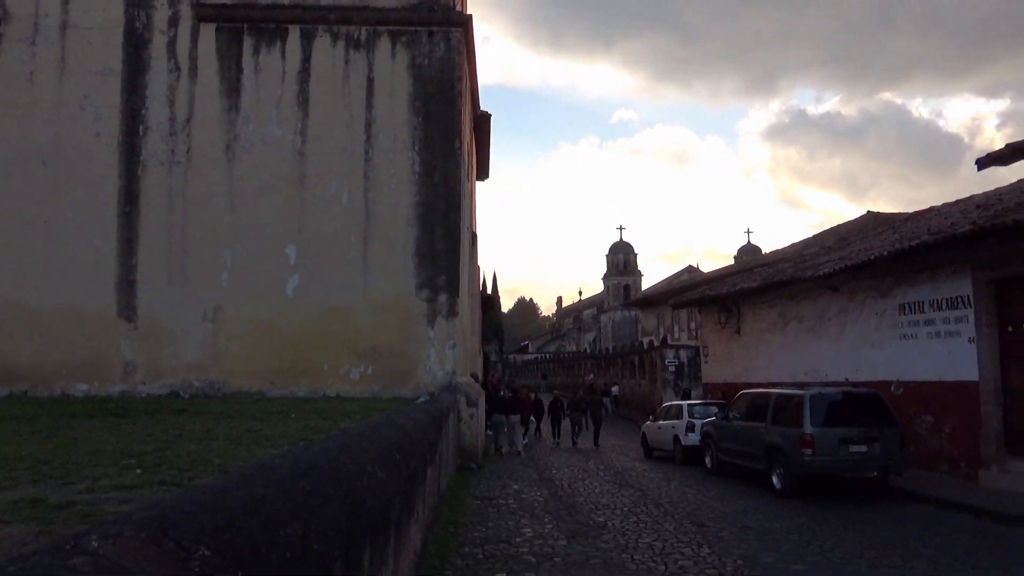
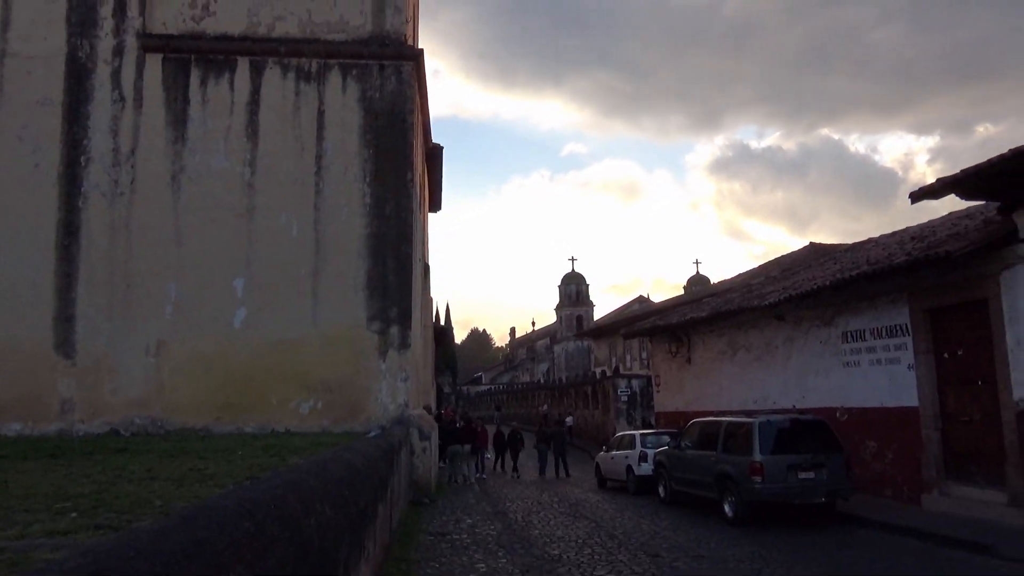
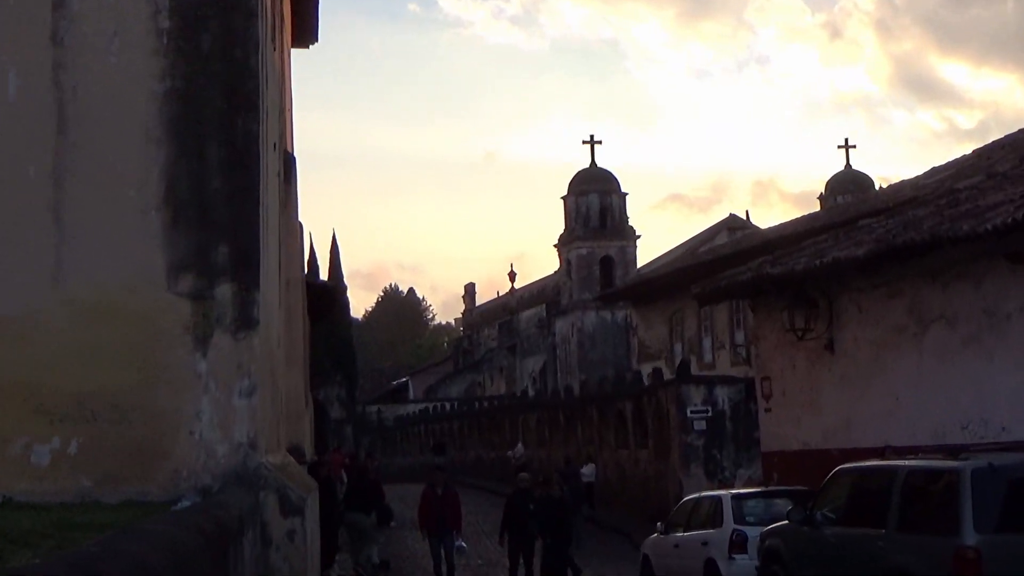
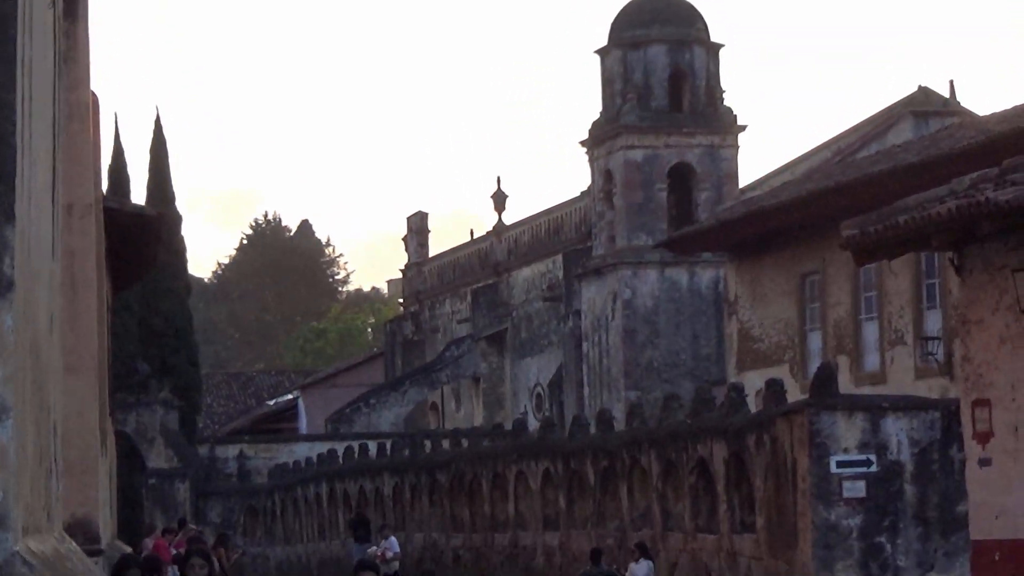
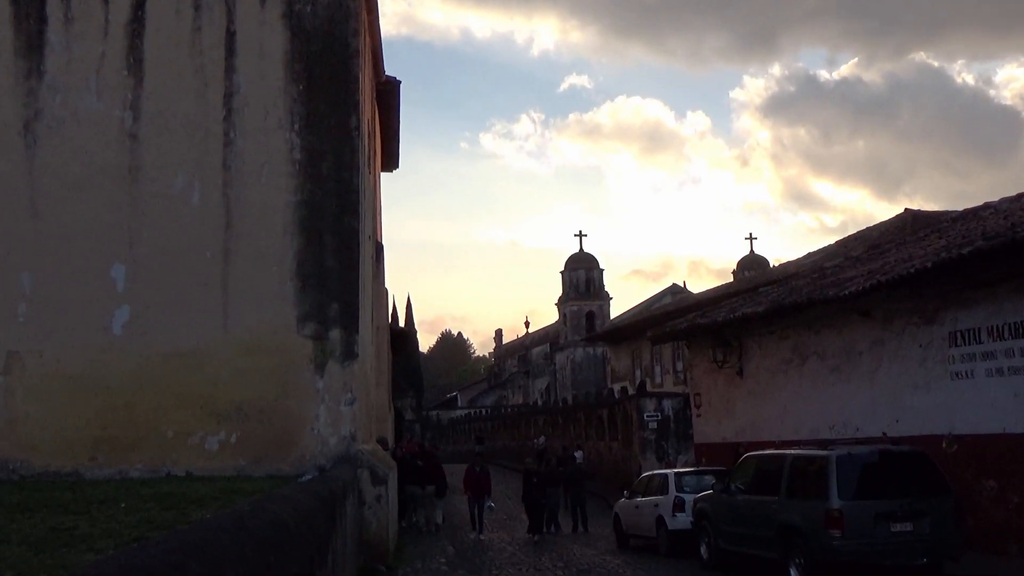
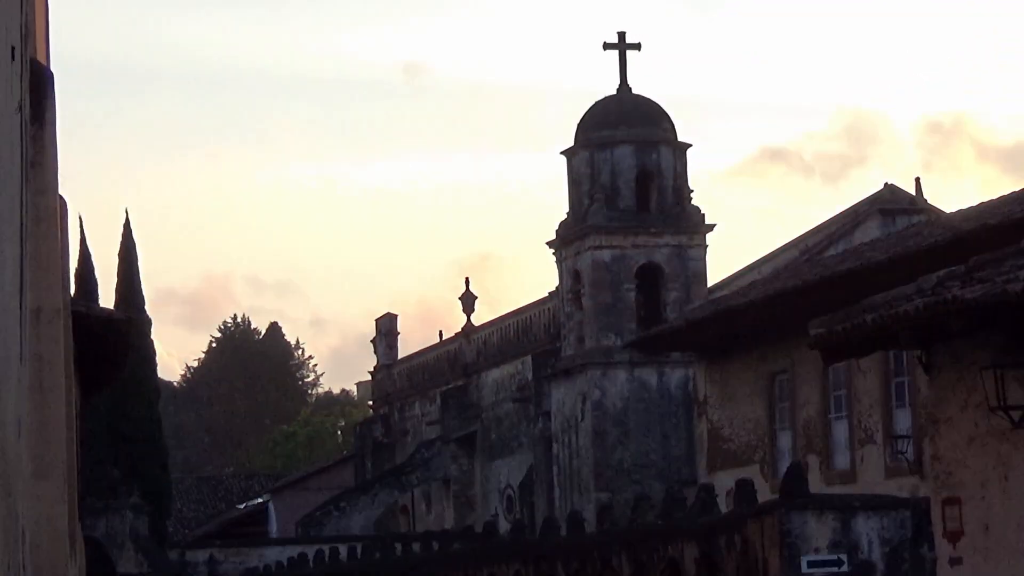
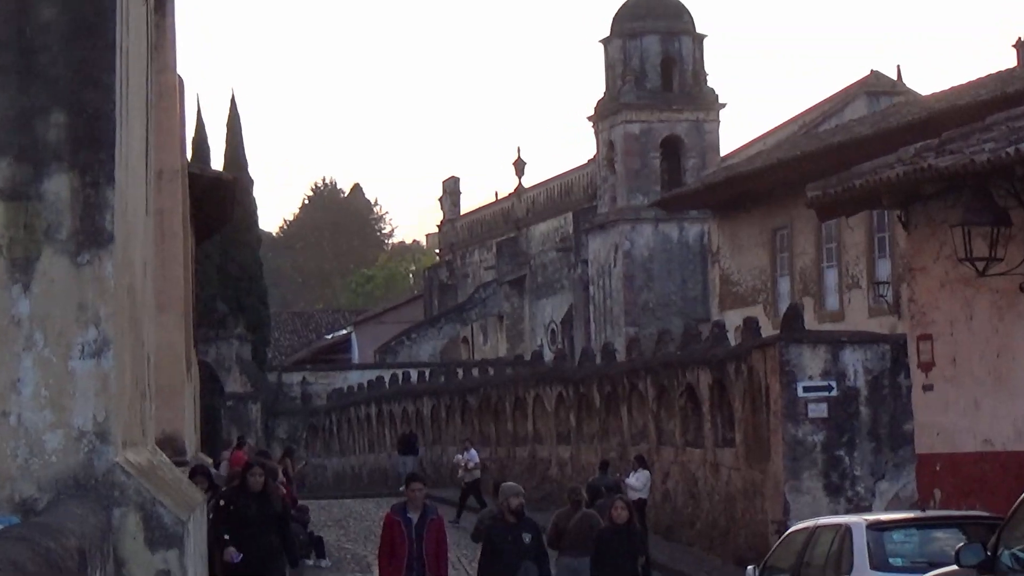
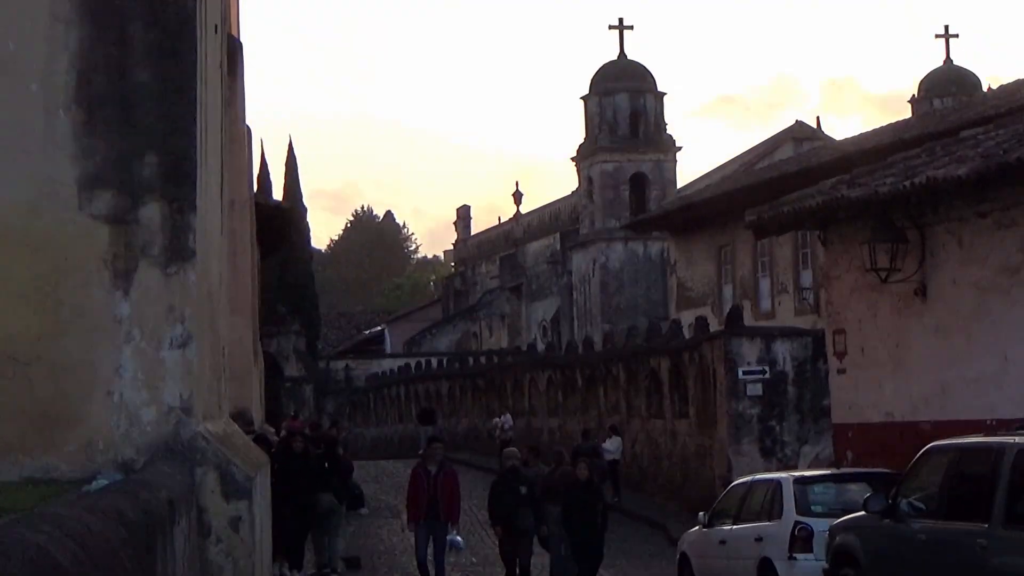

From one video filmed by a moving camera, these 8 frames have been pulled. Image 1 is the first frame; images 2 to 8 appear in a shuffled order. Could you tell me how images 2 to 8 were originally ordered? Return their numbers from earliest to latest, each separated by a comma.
2, 5, 3, 8, 7, 4, 6
